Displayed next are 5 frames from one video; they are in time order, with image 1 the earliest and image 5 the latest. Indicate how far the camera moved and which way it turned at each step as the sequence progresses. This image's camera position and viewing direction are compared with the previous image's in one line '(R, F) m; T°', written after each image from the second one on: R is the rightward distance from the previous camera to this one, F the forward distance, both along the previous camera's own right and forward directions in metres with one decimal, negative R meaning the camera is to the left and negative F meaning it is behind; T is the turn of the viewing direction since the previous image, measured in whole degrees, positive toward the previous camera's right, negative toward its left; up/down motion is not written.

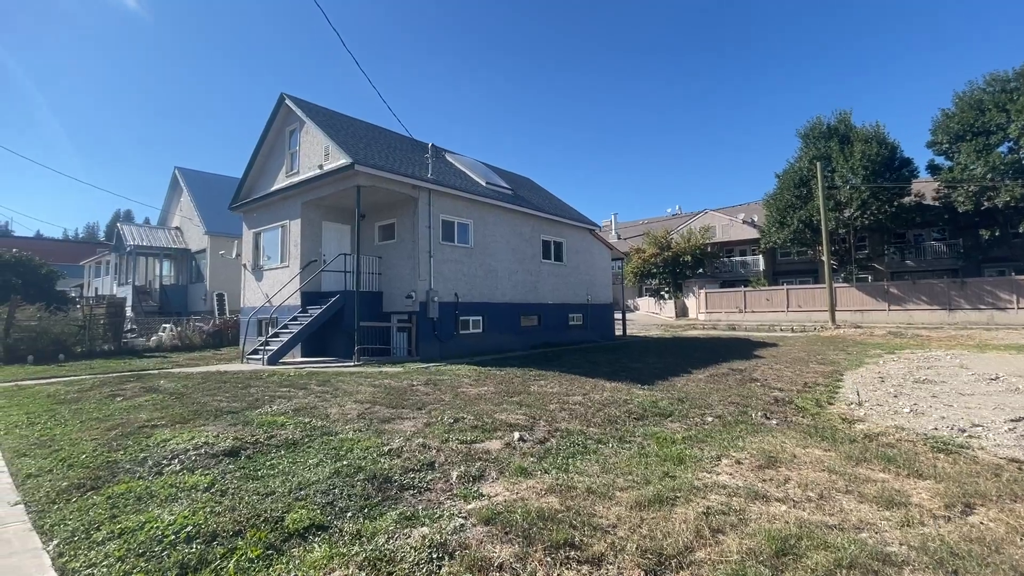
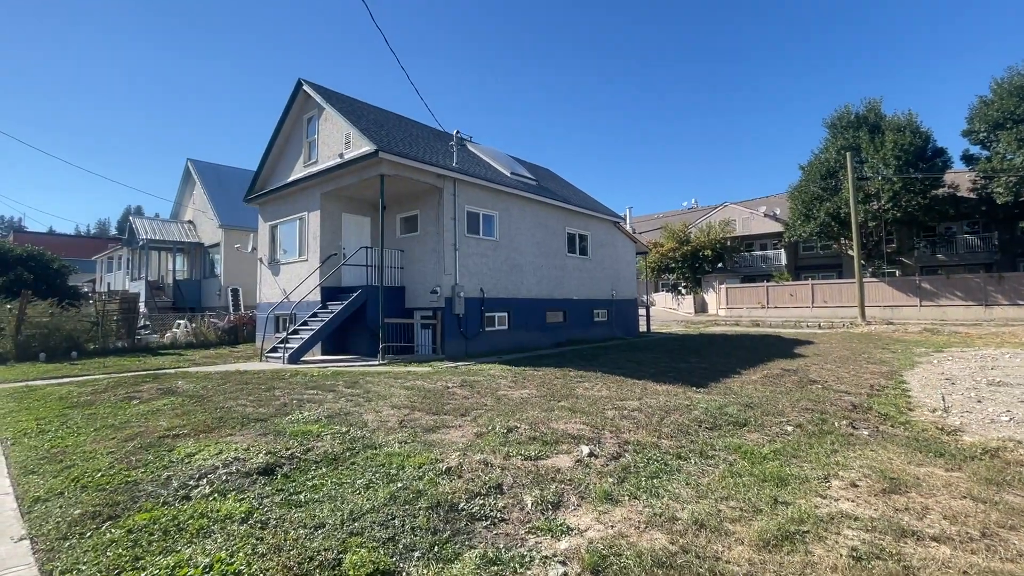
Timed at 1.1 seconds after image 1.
(-0.6, +0.6) m; -1°
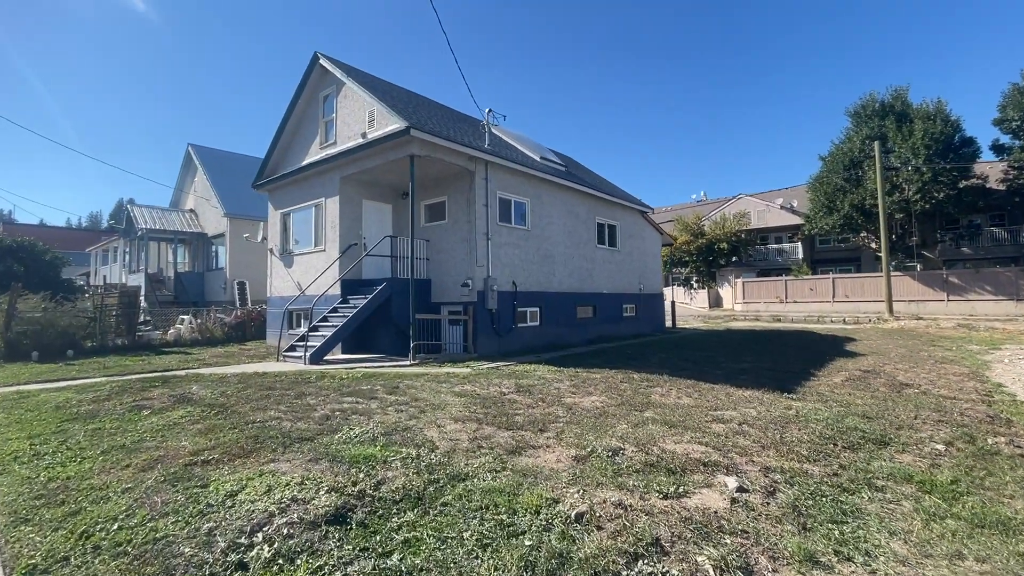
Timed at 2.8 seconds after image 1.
(-1.0, +1.0) m; +1°
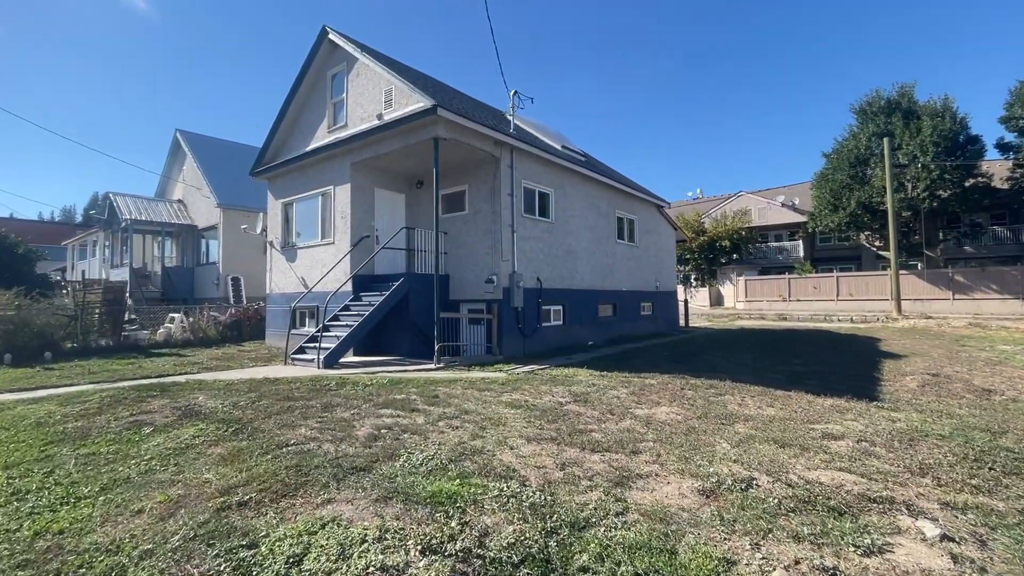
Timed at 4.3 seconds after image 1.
(-0.9, +0.9) m; +2°
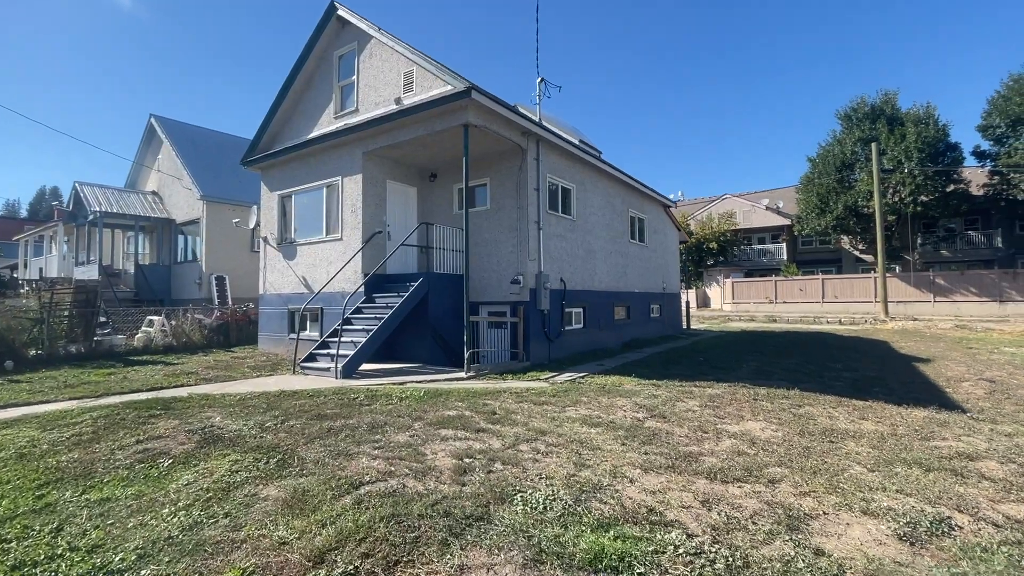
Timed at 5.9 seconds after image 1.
(-1.1, +0.8) m; +4°
